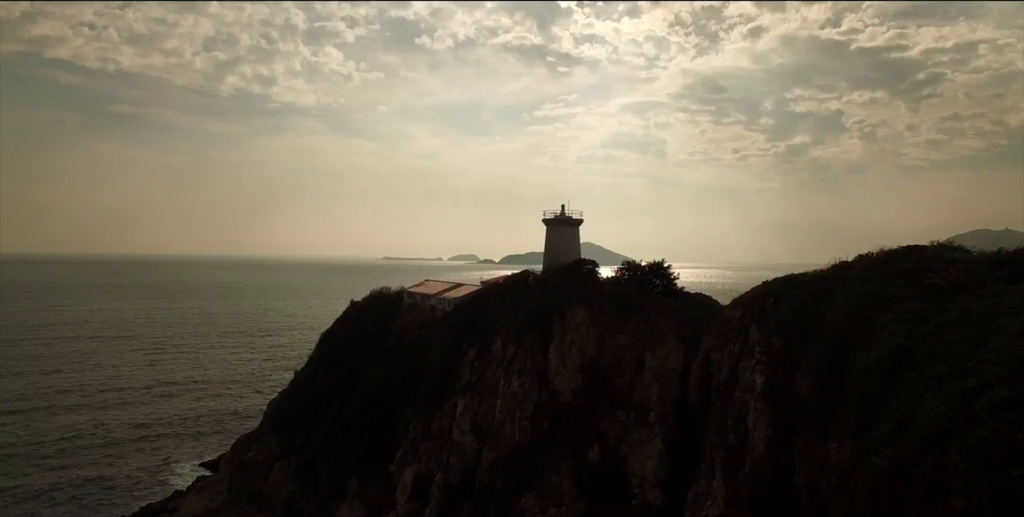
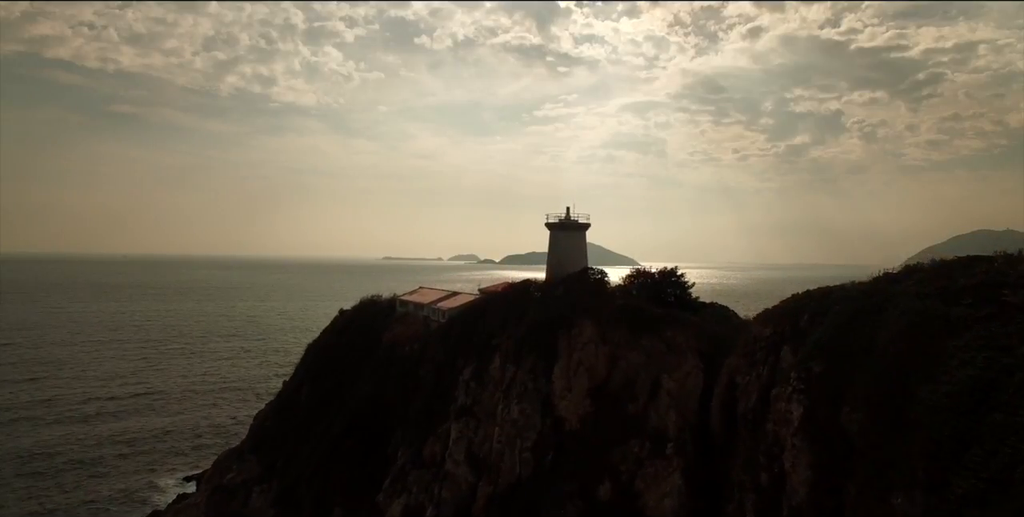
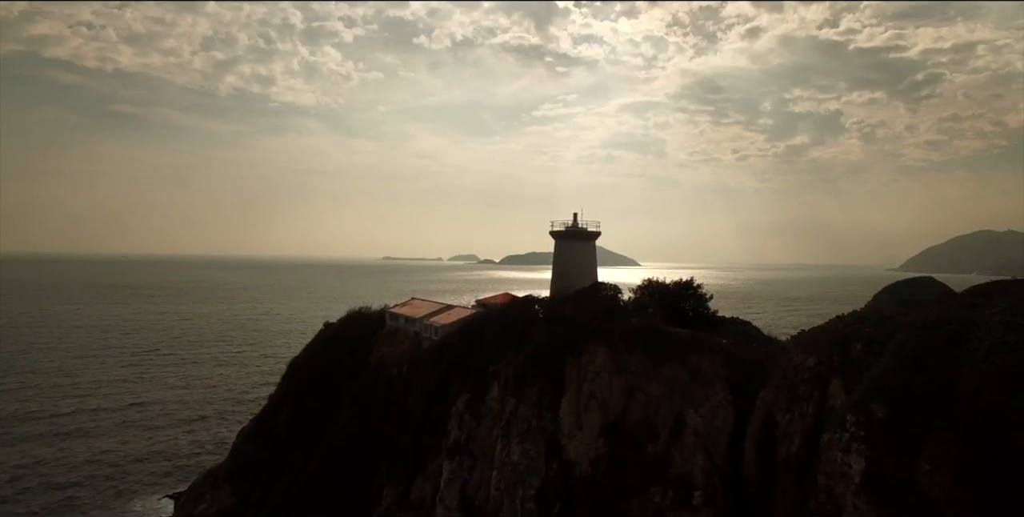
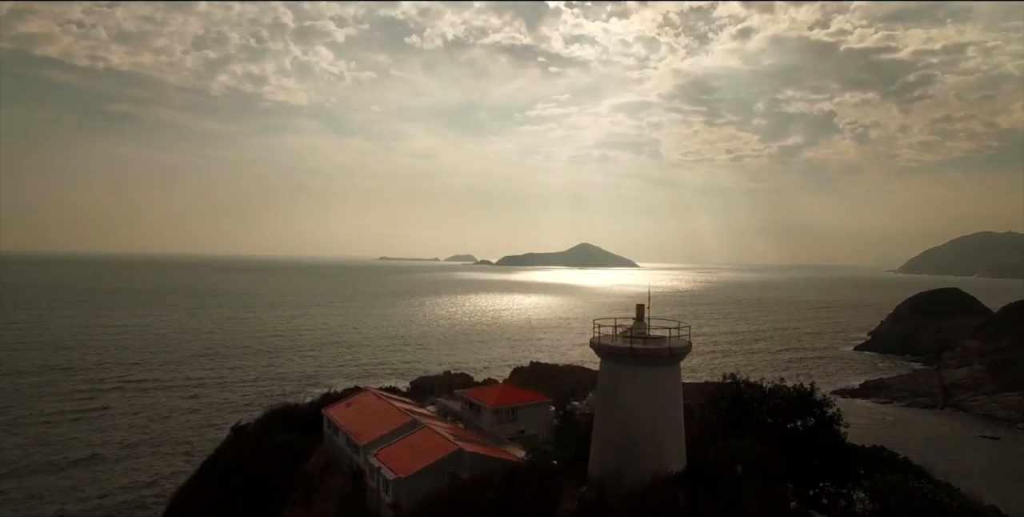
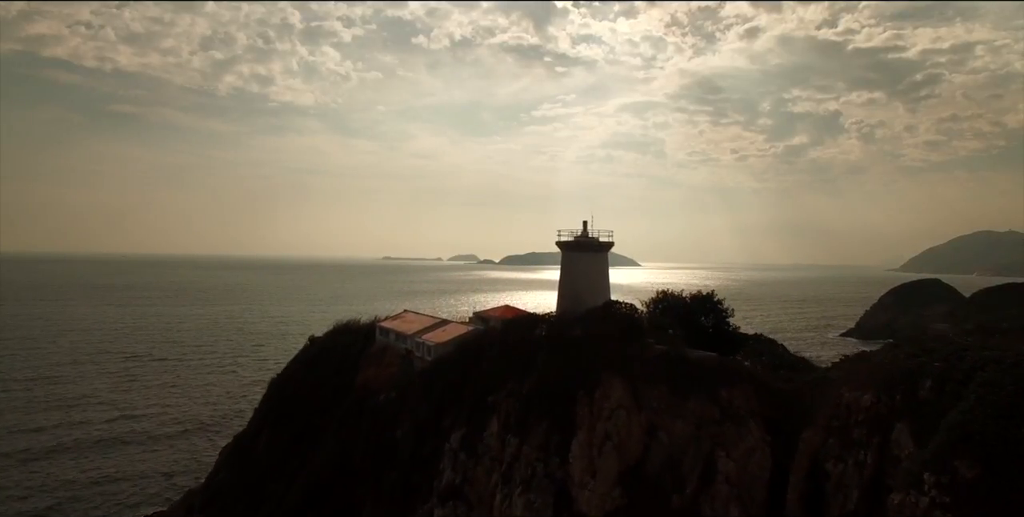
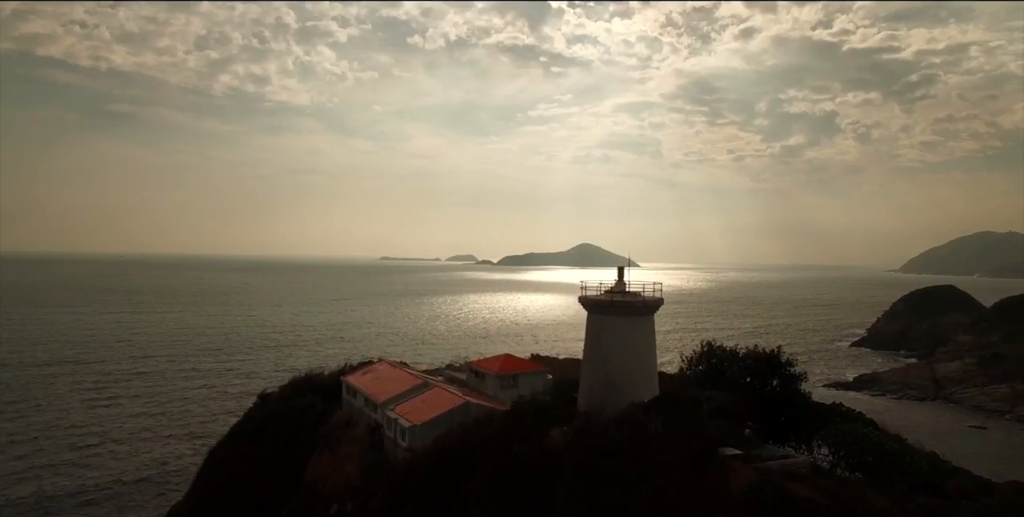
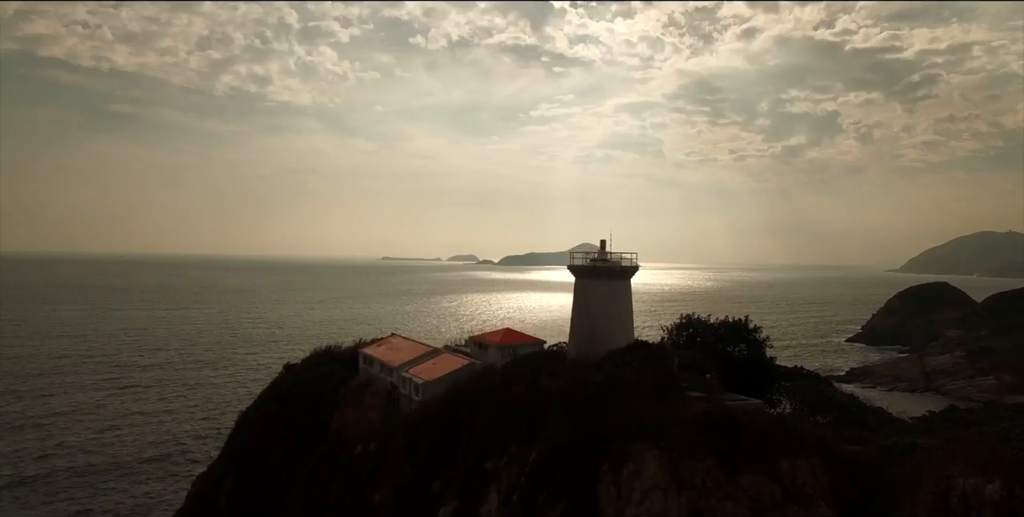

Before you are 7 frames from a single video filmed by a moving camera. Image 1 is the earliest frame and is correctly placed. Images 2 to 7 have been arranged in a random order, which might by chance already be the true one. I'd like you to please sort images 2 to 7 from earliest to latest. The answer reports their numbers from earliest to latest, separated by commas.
2, 3, 5, 7, 6, 4
